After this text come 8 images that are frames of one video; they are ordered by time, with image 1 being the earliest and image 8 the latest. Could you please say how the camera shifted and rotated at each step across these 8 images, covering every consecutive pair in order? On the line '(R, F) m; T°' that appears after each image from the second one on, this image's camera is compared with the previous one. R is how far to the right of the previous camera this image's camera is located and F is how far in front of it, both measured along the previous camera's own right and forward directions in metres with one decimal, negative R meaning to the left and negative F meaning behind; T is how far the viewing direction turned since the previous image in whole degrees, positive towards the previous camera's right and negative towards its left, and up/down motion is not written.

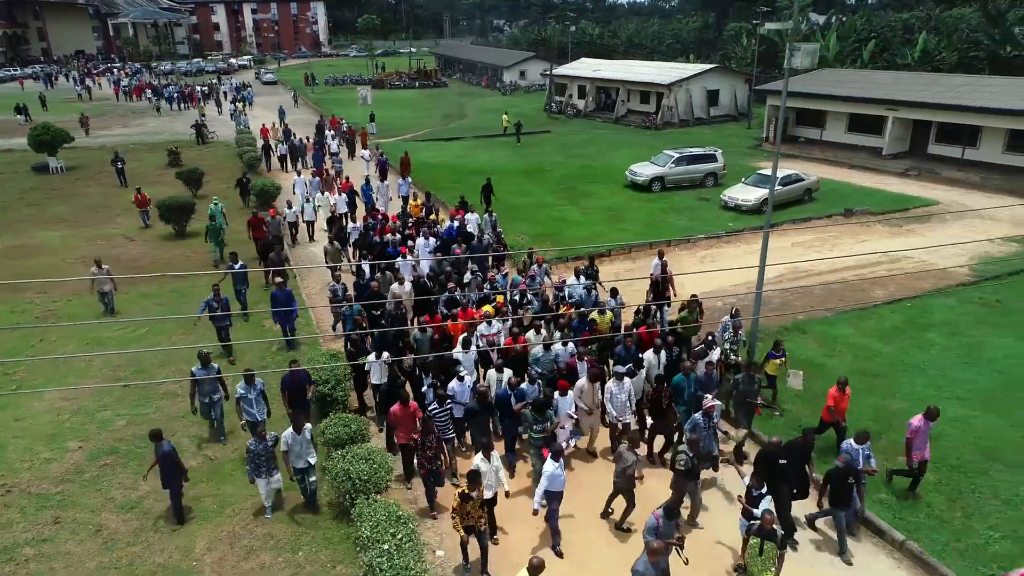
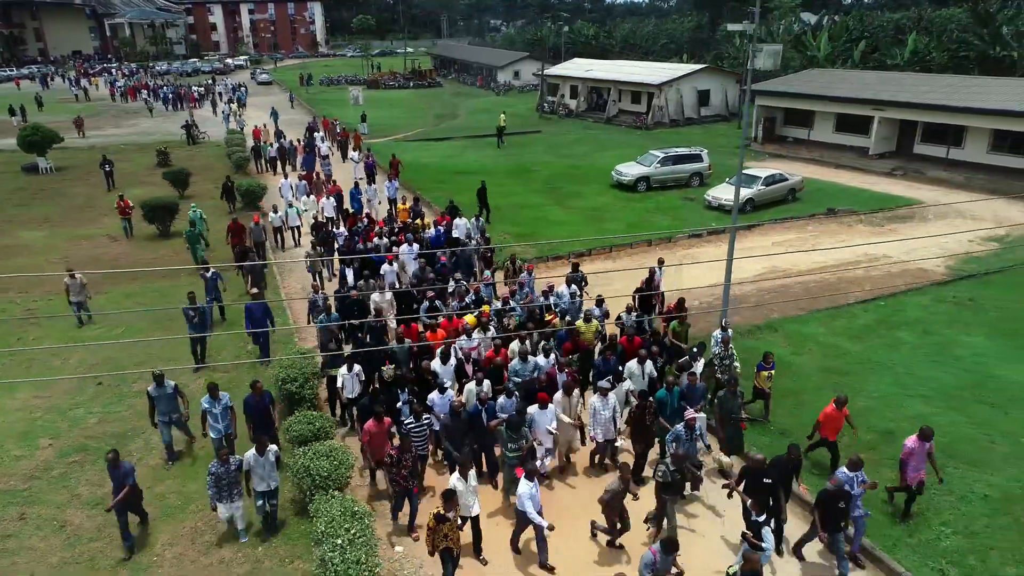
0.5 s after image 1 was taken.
(+0.5, -0.1) m; 0°
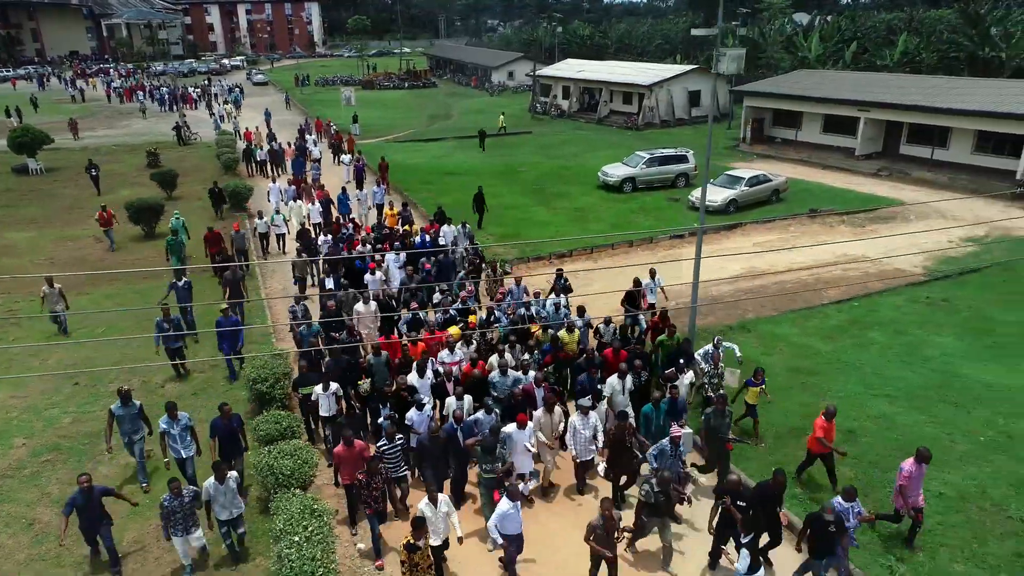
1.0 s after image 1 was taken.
(+0.5, -0.1) m; 0°
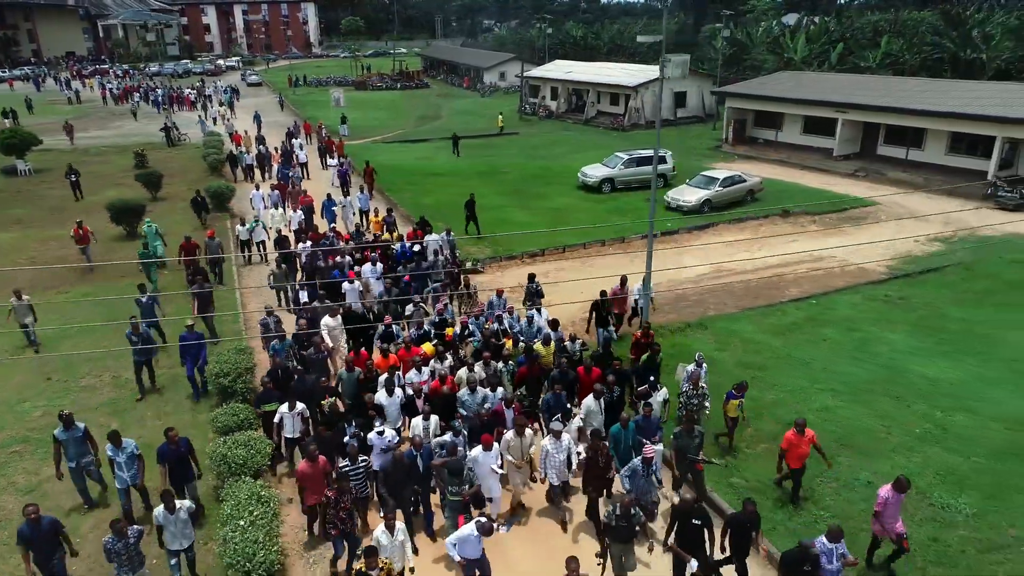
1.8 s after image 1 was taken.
(+0.7, -0.4) m; 0°
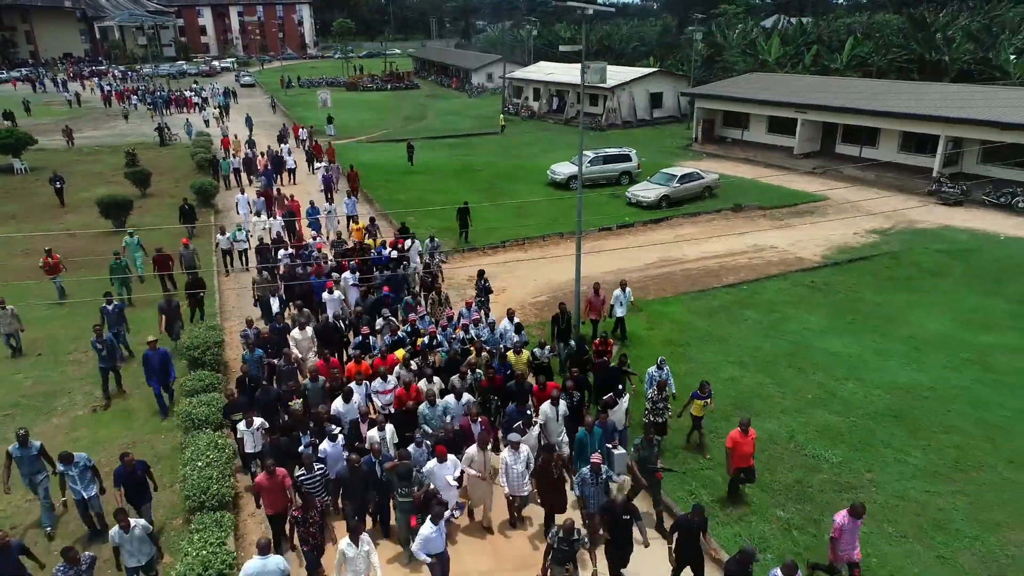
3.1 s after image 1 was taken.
(+1.0, -1.4) m; 0°
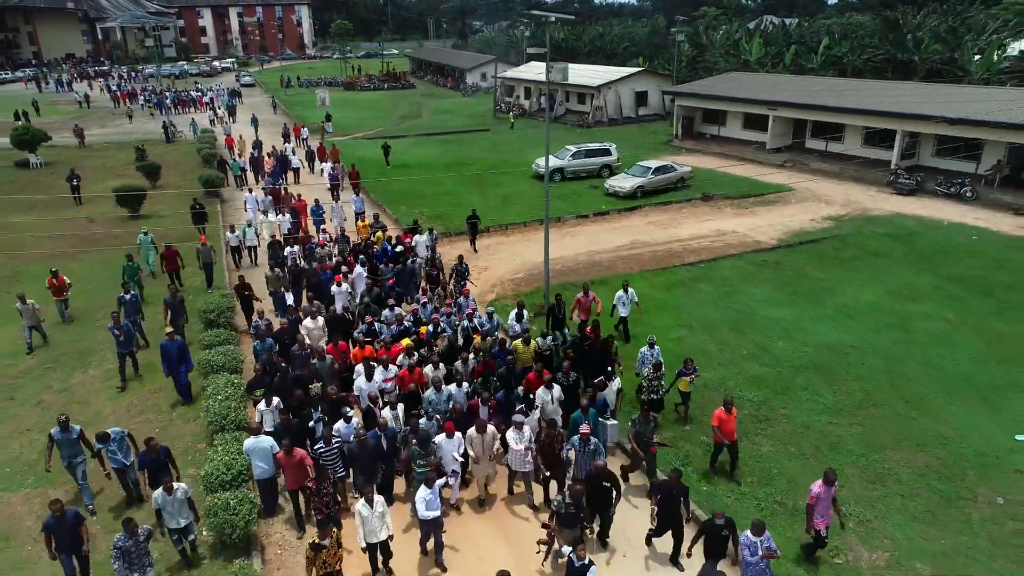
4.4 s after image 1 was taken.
(+0.5, -1.8) m; 0°
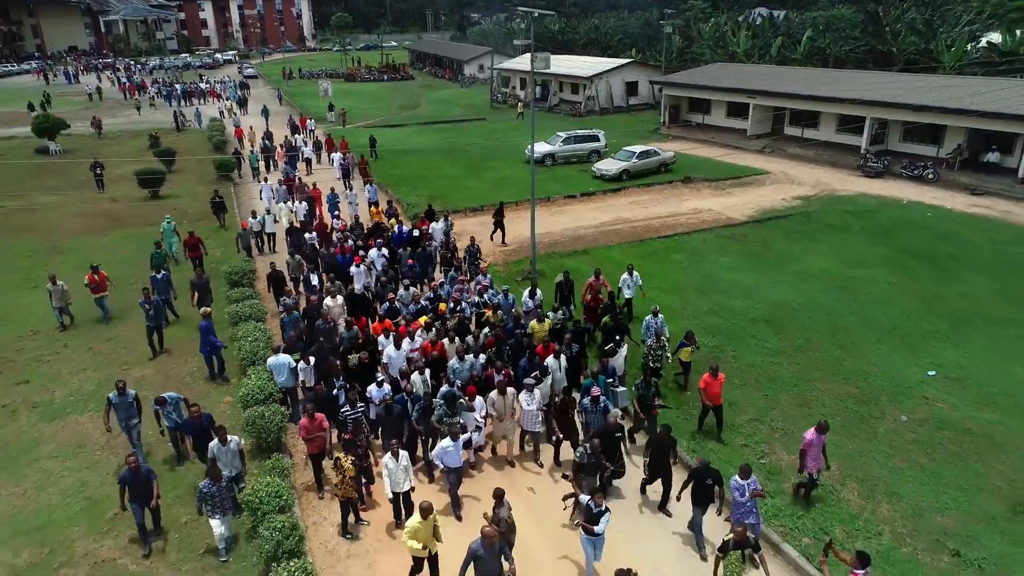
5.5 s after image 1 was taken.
(+0.2, -1.9) m; 0°
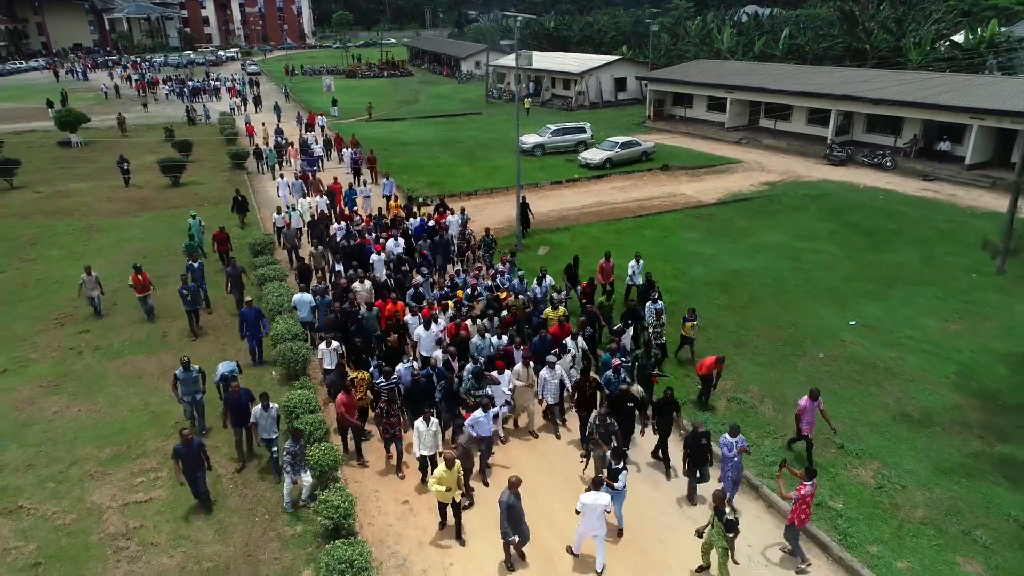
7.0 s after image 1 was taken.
(+0.3, -2.3) m; 0°
